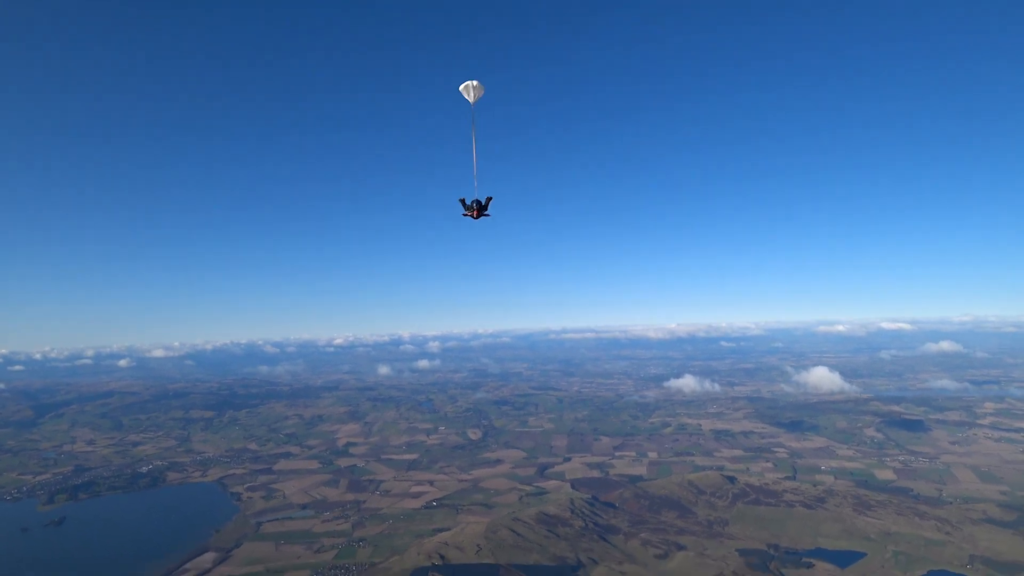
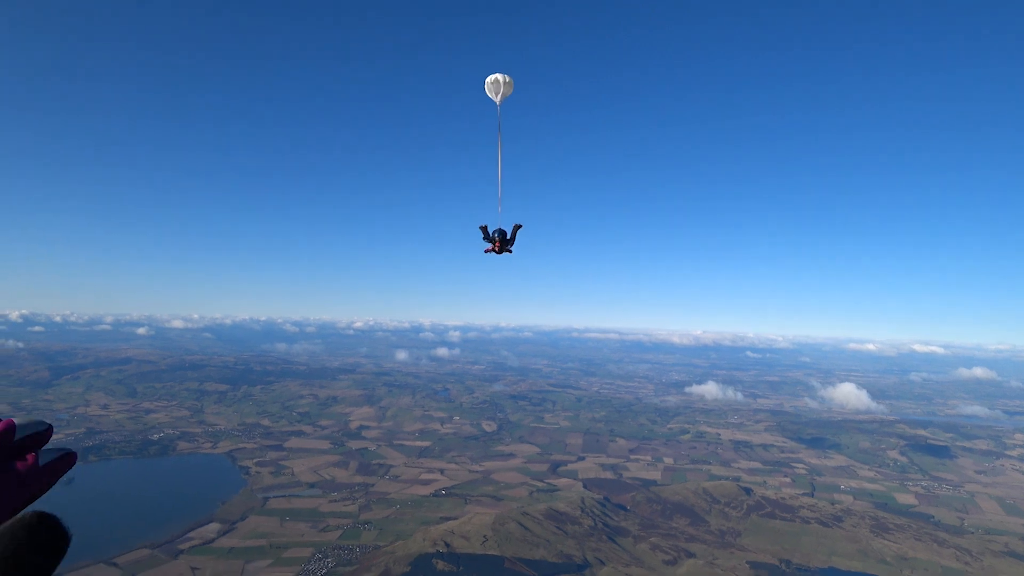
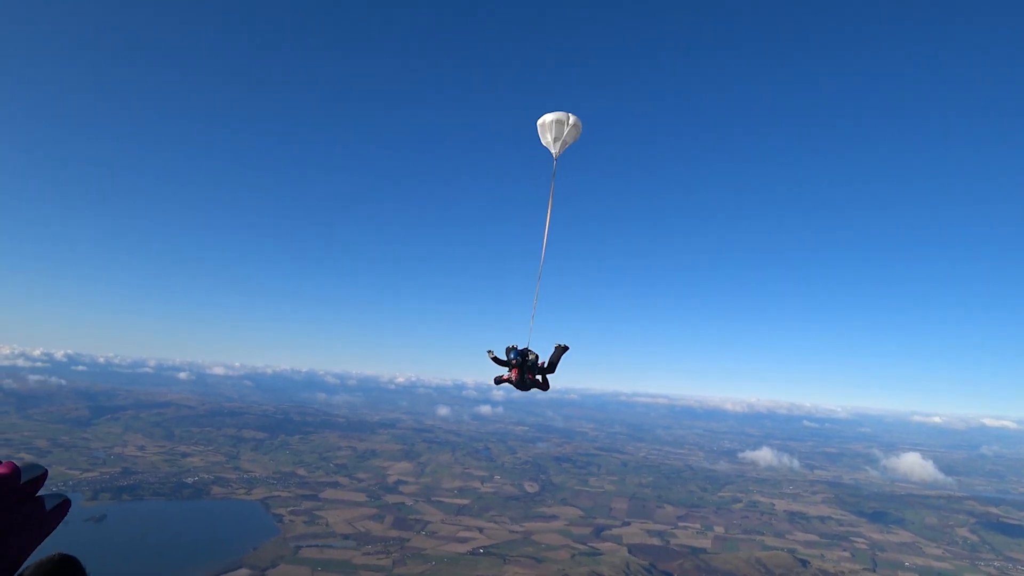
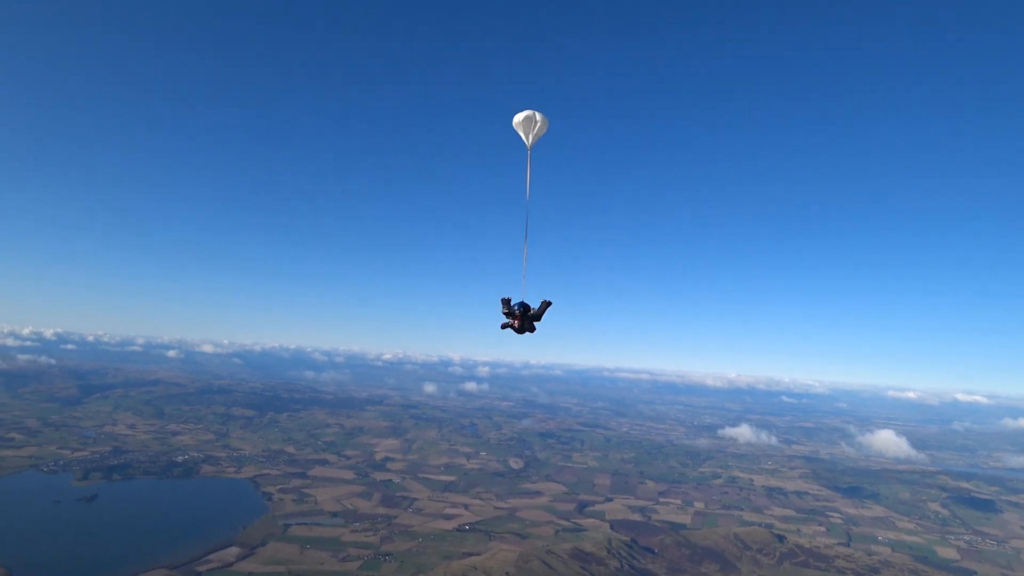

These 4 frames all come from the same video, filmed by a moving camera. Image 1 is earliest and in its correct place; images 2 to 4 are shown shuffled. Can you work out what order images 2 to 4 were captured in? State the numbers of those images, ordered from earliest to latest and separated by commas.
2, 4, 3
